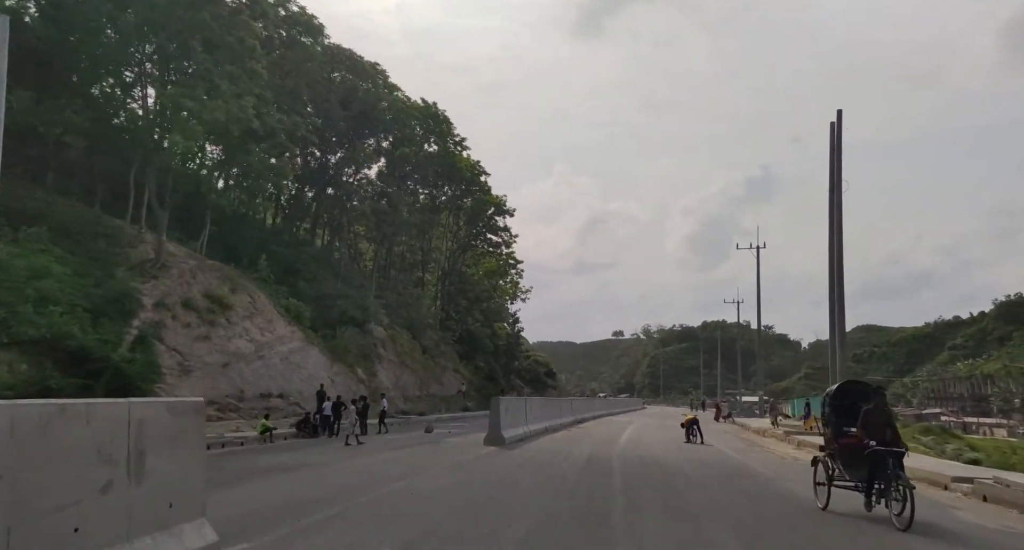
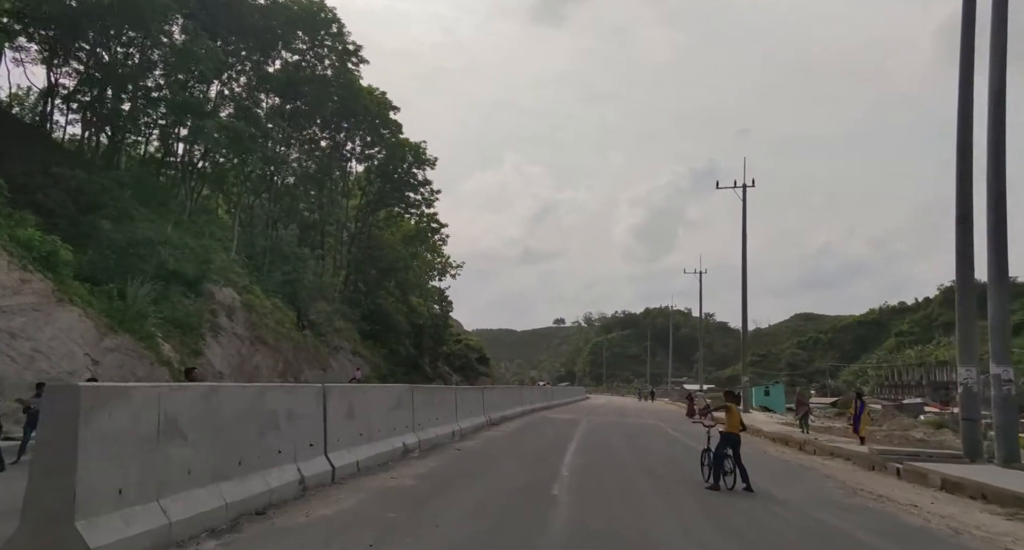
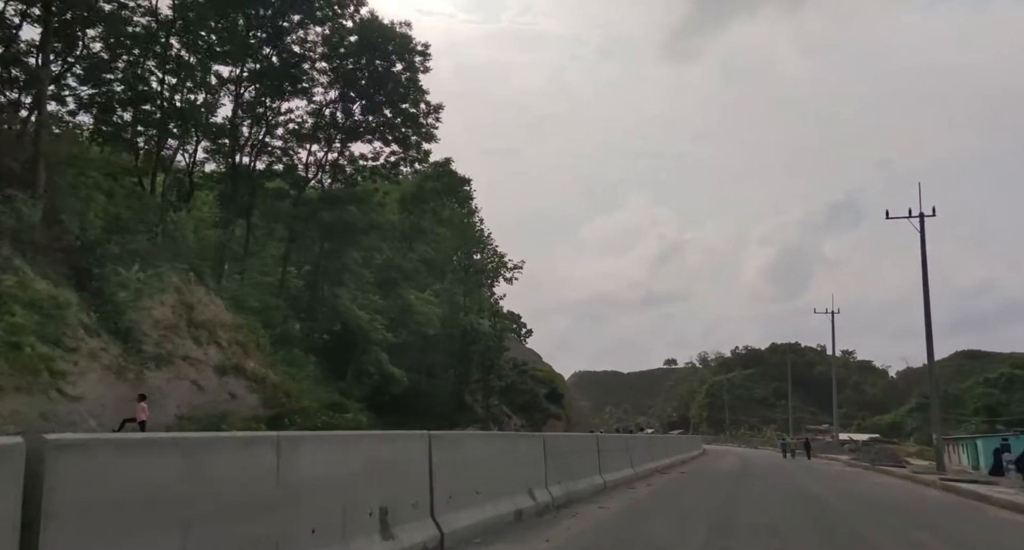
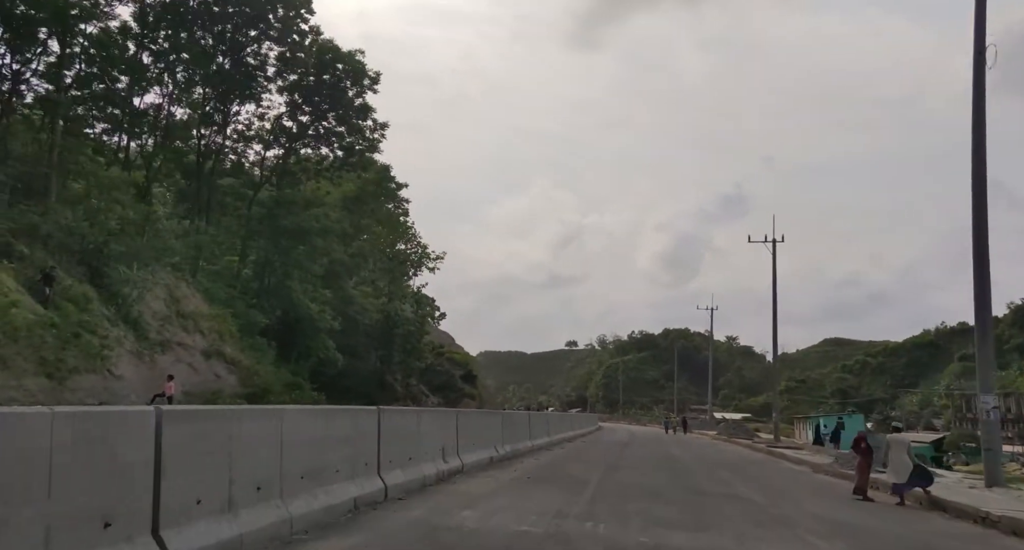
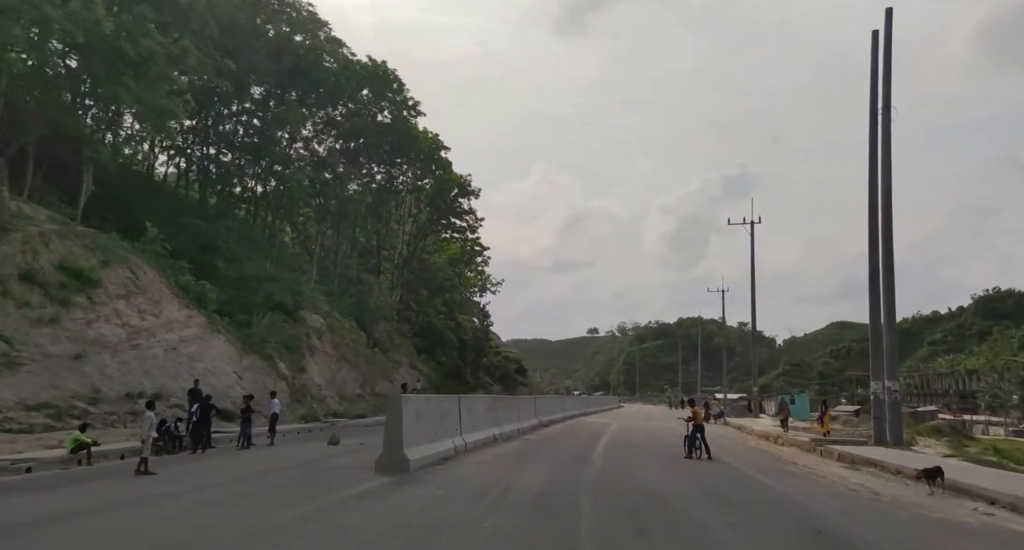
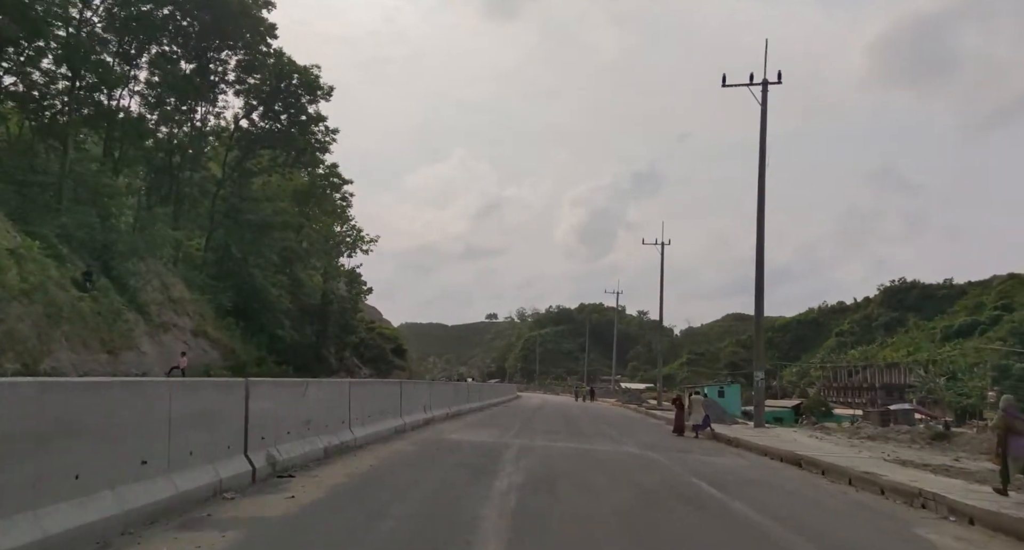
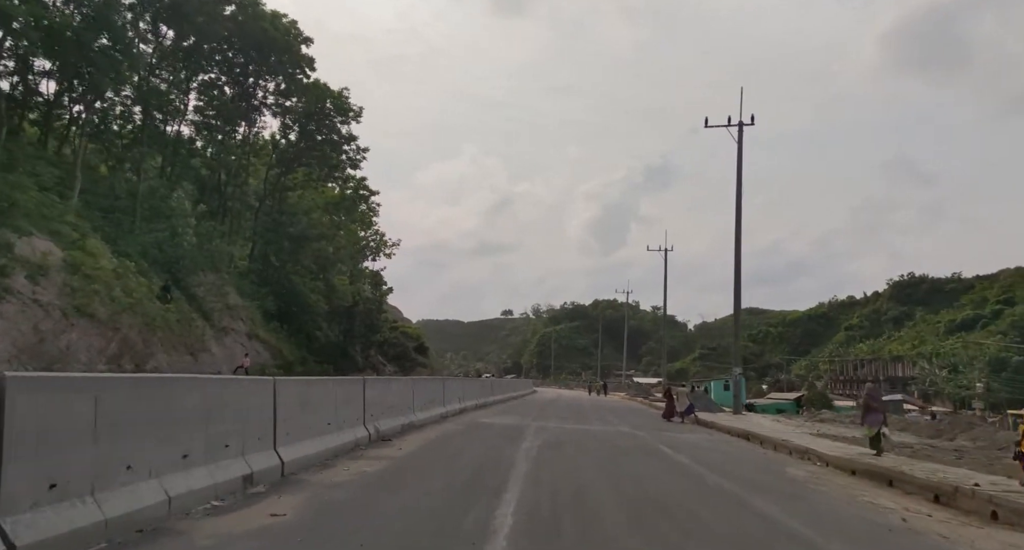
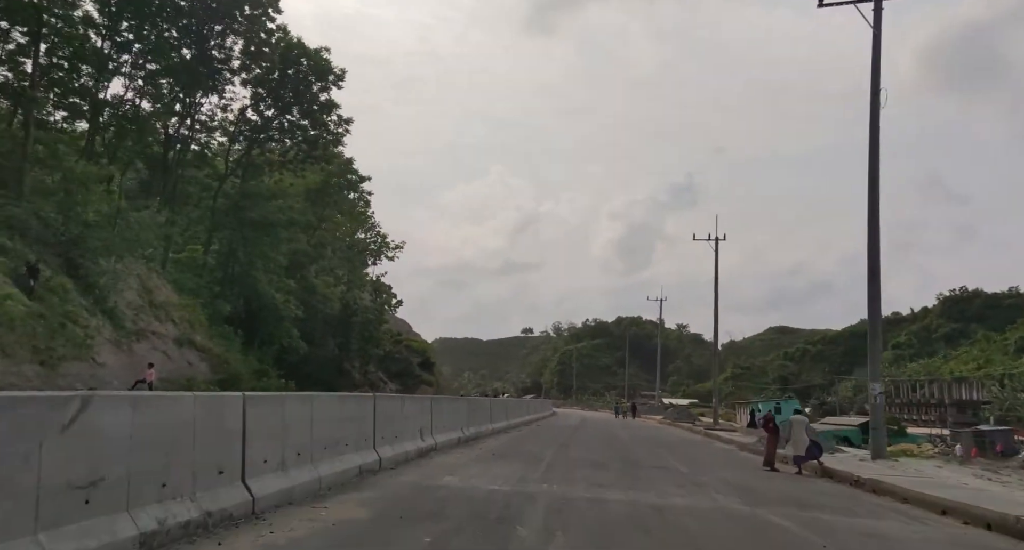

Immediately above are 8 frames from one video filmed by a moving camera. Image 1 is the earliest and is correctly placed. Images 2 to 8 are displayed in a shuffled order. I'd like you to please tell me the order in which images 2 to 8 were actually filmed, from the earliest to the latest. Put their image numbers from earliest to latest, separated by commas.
5, 2, 7, 6, 8, 4, 3
